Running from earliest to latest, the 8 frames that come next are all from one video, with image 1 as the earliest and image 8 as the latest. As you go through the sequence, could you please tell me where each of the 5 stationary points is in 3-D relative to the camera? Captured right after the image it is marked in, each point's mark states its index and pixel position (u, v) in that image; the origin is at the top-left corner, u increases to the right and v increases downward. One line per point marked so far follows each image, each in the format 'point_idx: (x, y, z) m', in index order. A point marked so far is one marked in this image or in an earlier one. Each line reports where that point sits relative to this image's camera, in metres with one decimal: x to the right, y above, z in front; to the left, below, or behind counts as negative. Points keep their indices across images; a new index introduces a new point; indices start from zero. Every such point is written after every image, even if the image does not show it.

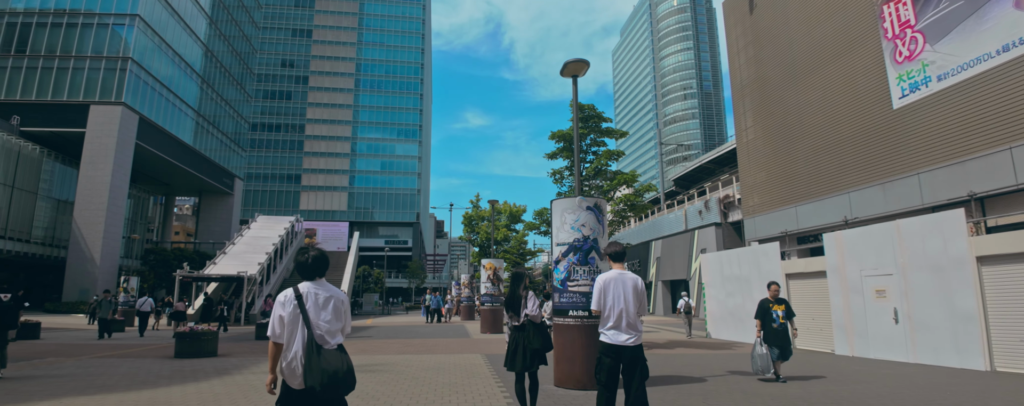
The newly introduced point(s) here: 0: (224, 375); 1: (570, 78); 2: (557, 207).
0: (-5.5, -3.1, +9.5) m
1: (+1.2, +2.7, +10.6) m
2: (+0.9, -0.1, +9.7) m
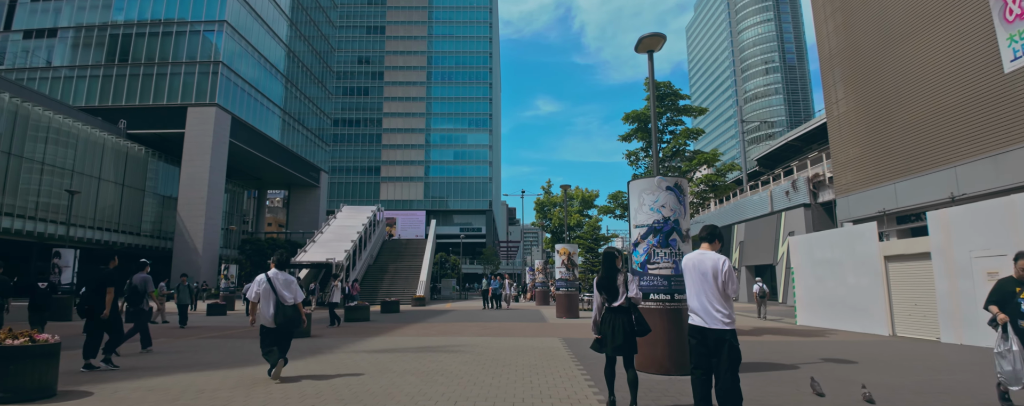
0: (-3.9, -3.0, +10.1) m
1: (+2.7, +3.0, +10.4) m
2: (+2.4, +0.3, +9.6) m
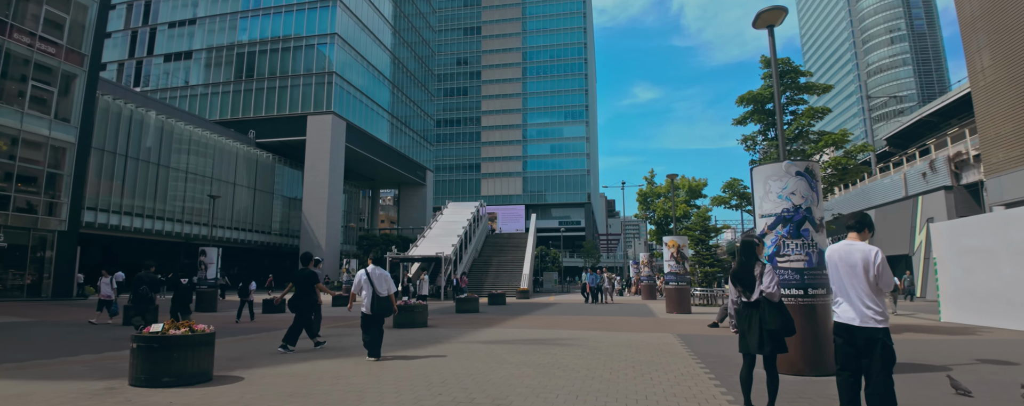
0: (-1.6, -2.9, +10.7) m
1: (+4.7, +3.2, +9.8) m
2: (+4.3, +0.5, +9.1) m
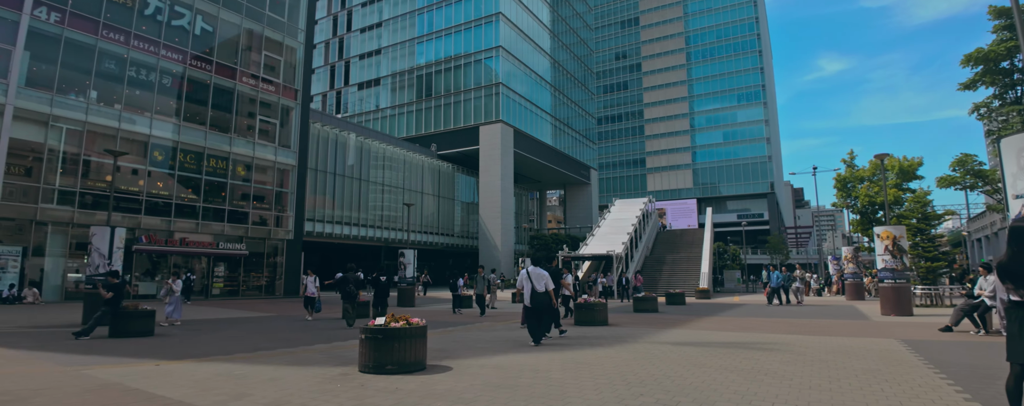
0: (+2.2, -2.9, +10.6) m
1: (+7.8, +3.5, +8.1) m
2: (+7.4, +0.7, +7.5) m
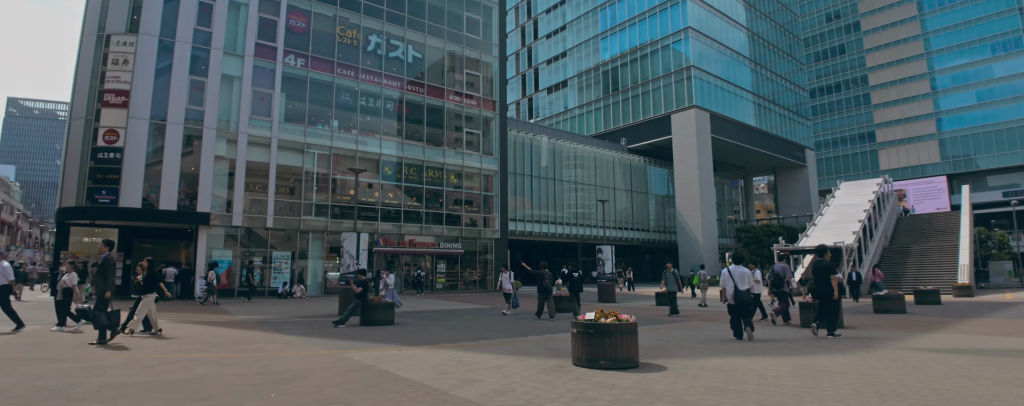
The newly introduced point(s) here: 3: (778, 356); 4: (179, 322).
0: (+6.3, -2.6, +9.3) m
1: (+10.2, +4.0, +4.9) m
2: (+9.8, +1.2, +4.5) m
3: (+4.7, -2.7, +9.1) m
4: (-8.5, -3.0, +13.1) m
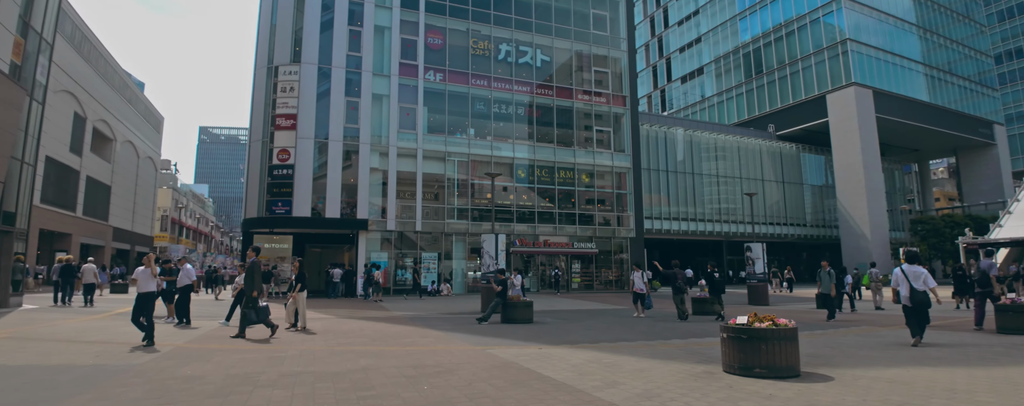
0: (+8.5, -2.3, +7.3) m
1: (+10.9, +4.4, +2.1) m
2: (+10.5, +1.6, +1.8) m
3: (+6.9, -2.5, +7.5) m
4: (-4.8, -3.3, +14.8) m
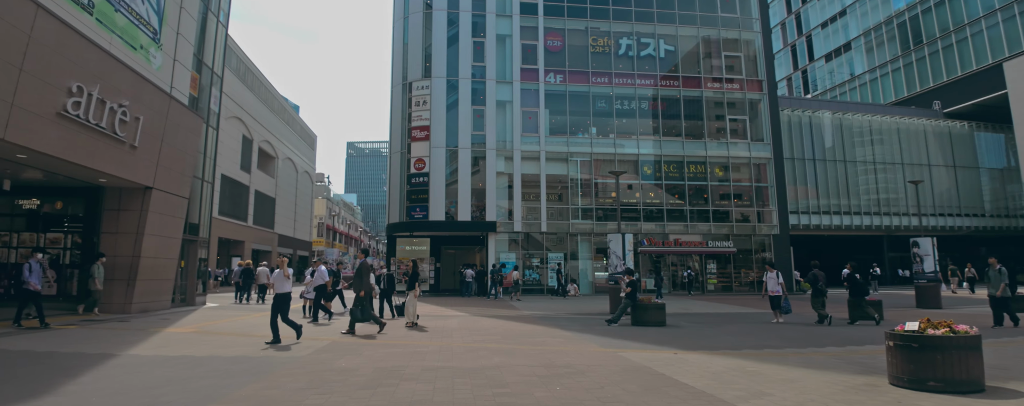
0: (+10.0, -2.0, +5.0) m
1: (+11.0, +4.8, -0.6) m
2: (+10.6, +2.0, -0.8) m
3: (+8.6, -2.2, +5.6) m
4: (-1.0, -3.4, +15.4) m
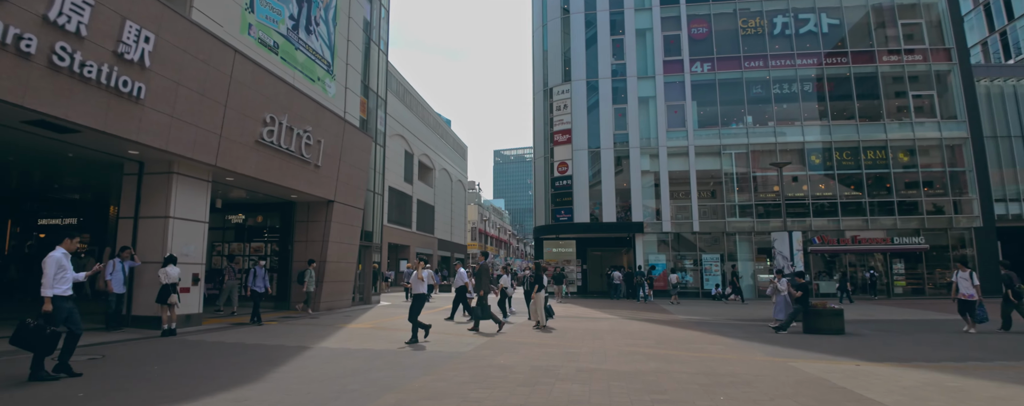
0: (+11.2, -1.6, +2.2) m
1: (+10.4, +5.2, -3.4) m
2: (+10.1, +2.4, -3.5) m
3: (+9.9, -1.9, +3.2) m
4: (+3.2, -3.4, +15.1) m
